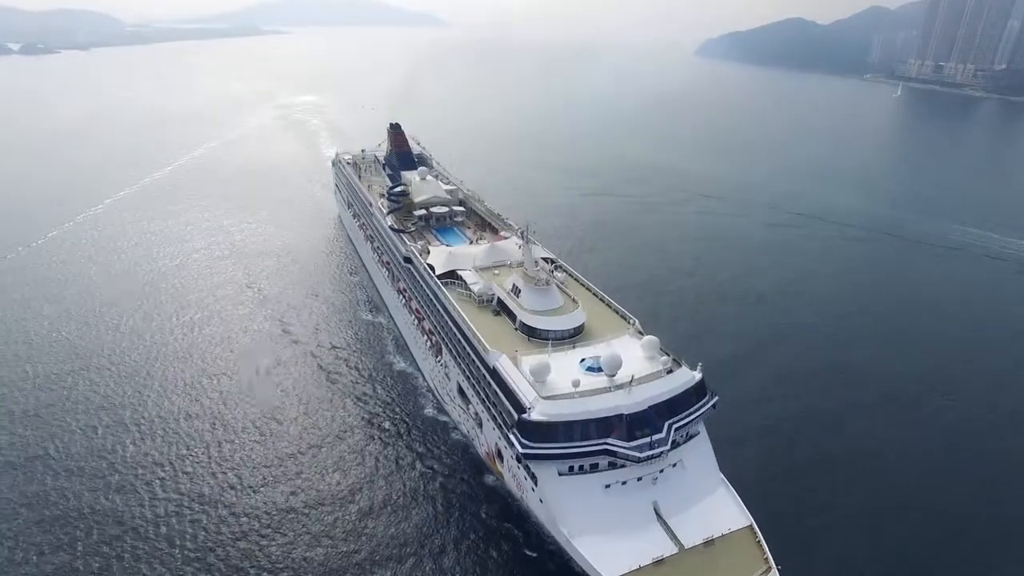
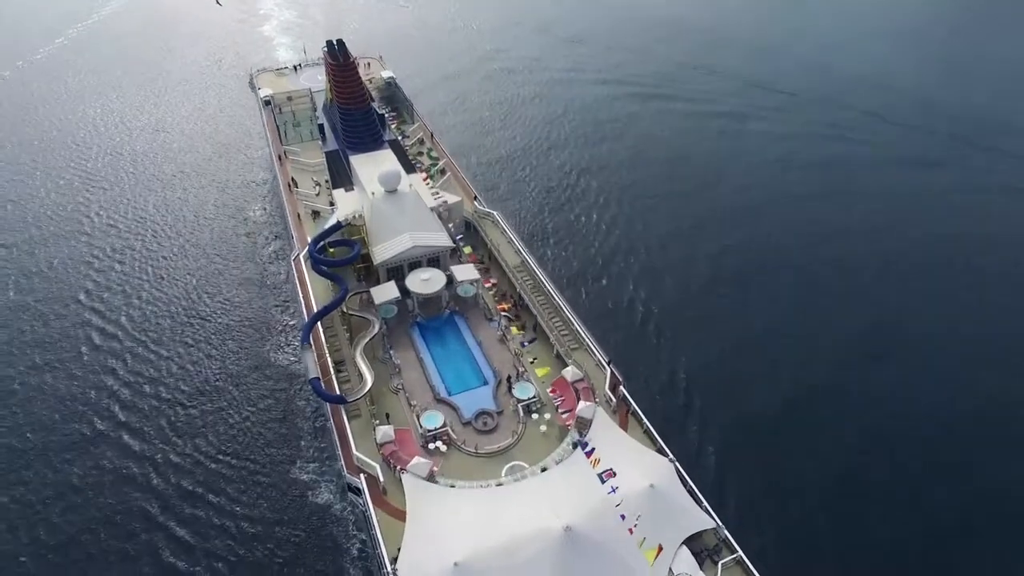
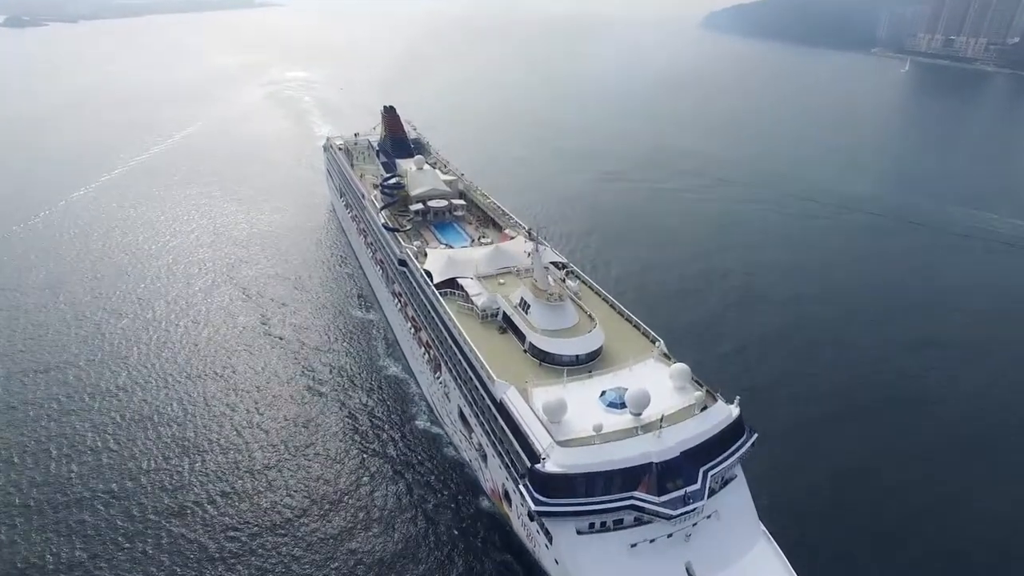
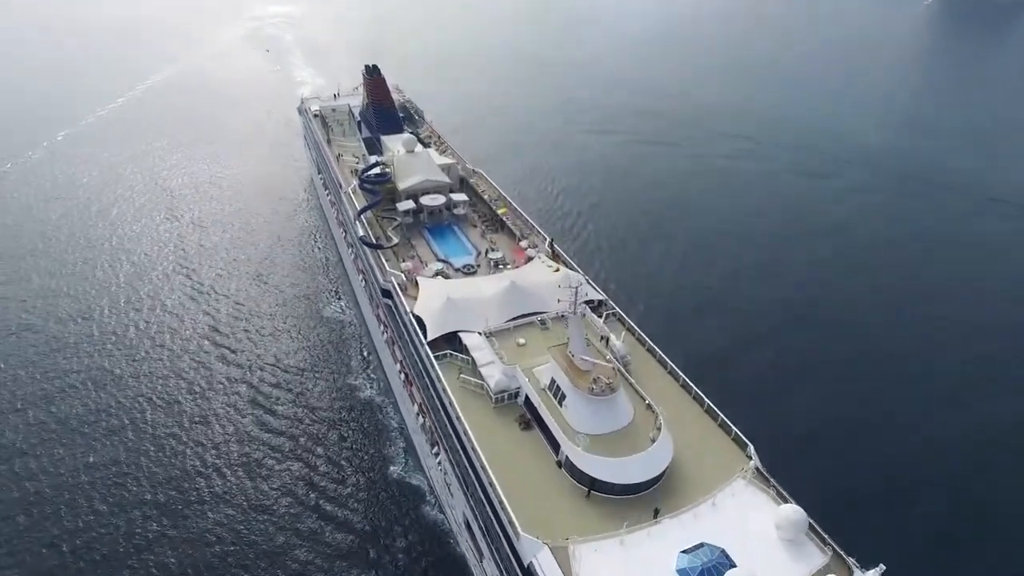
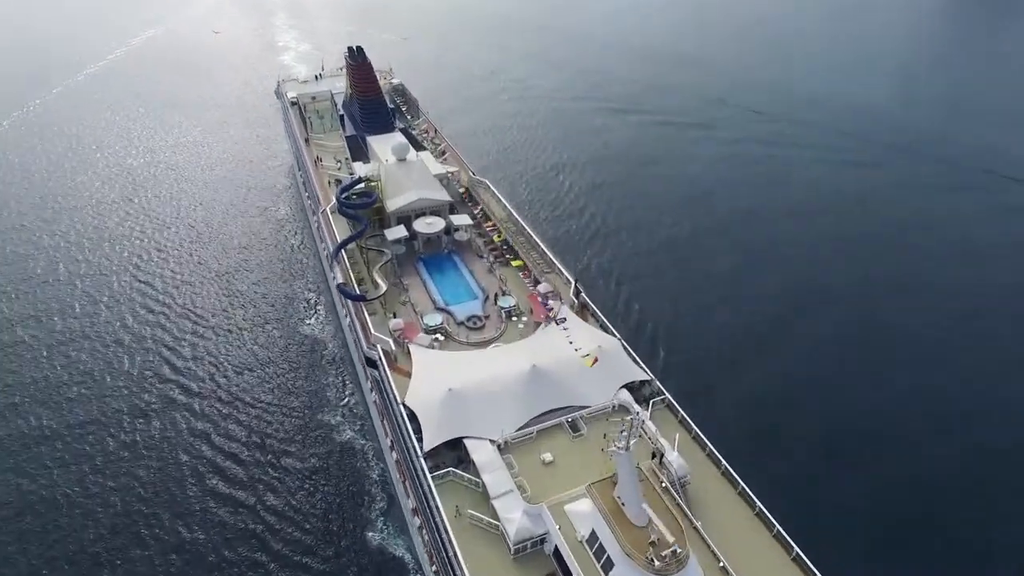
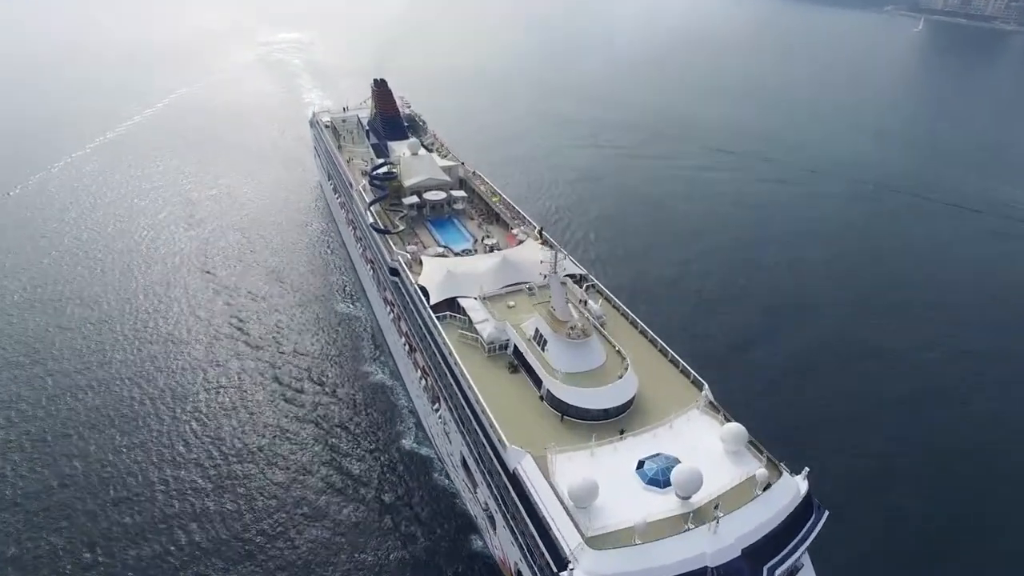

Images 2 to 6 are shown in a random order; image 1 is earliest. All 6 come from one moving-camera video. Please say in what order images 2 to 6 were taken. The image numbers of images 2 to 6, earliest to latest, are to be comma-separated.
3, 6, 4, 5, 2
